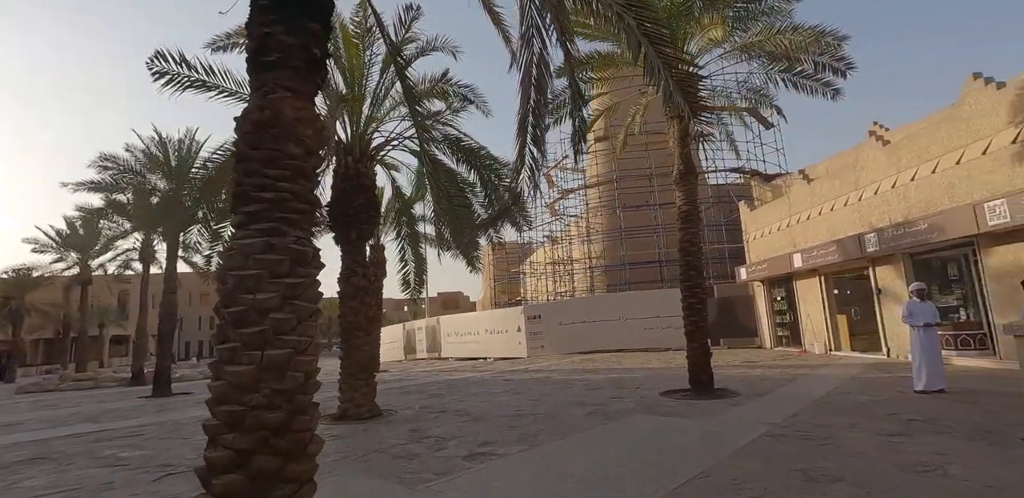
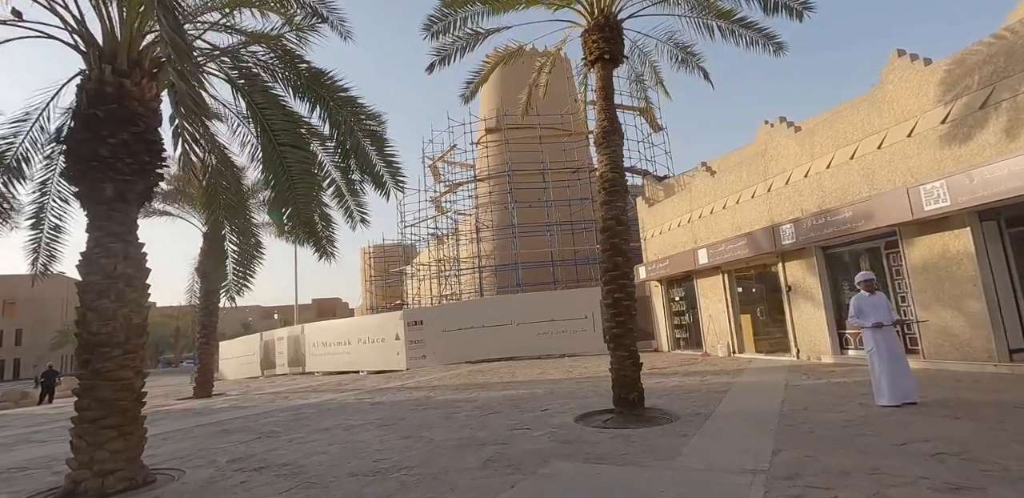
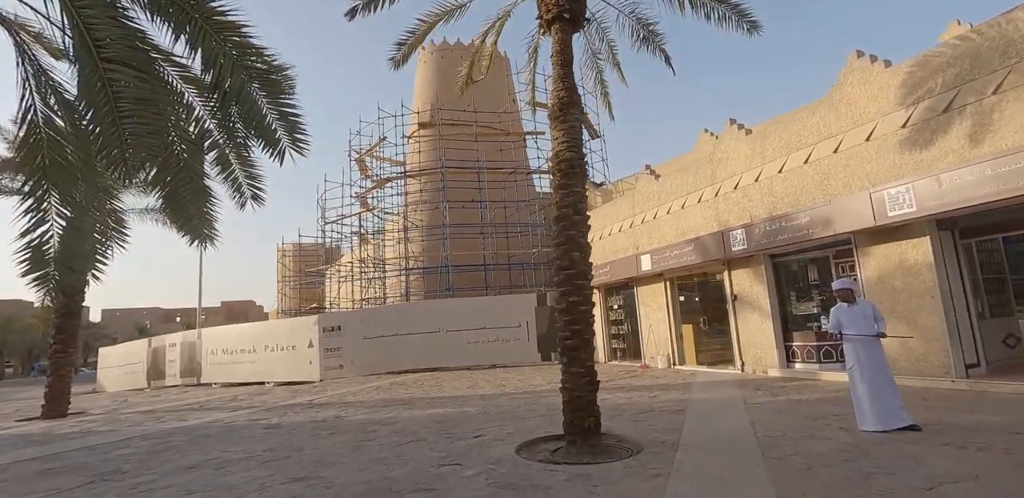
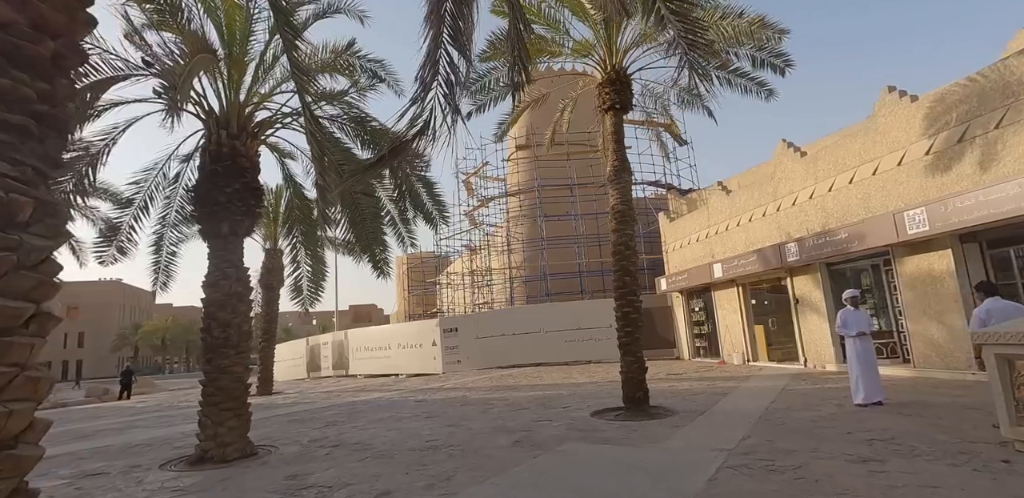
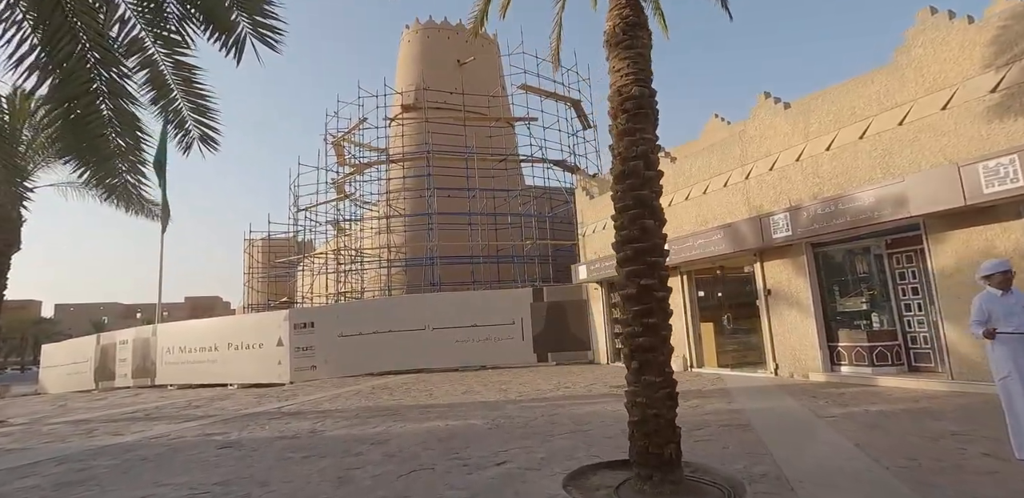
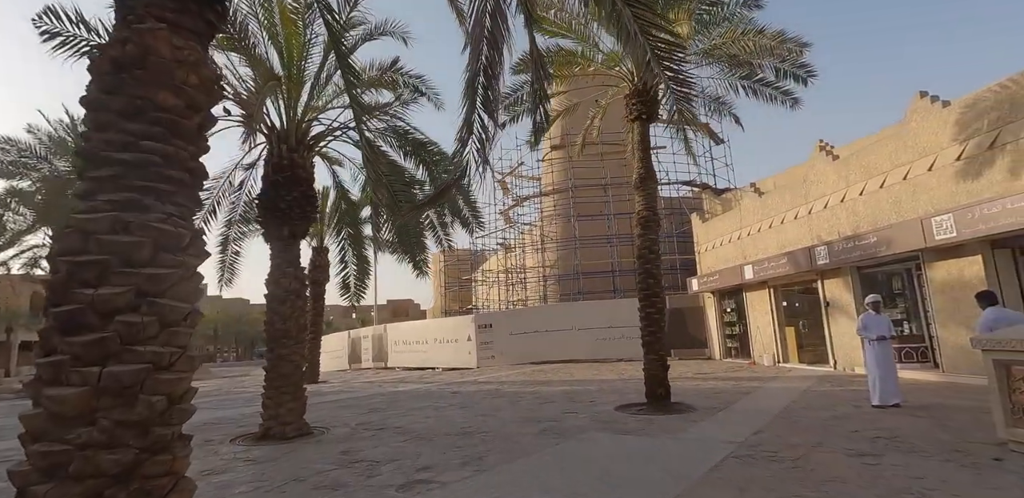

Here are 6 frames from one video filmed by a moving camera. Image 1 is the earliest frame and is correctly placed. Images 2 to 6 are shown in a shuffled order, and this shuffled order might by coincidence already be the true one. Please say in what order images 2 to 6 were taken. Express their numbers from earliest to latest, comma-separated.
6, 4, 2, 3, 5
